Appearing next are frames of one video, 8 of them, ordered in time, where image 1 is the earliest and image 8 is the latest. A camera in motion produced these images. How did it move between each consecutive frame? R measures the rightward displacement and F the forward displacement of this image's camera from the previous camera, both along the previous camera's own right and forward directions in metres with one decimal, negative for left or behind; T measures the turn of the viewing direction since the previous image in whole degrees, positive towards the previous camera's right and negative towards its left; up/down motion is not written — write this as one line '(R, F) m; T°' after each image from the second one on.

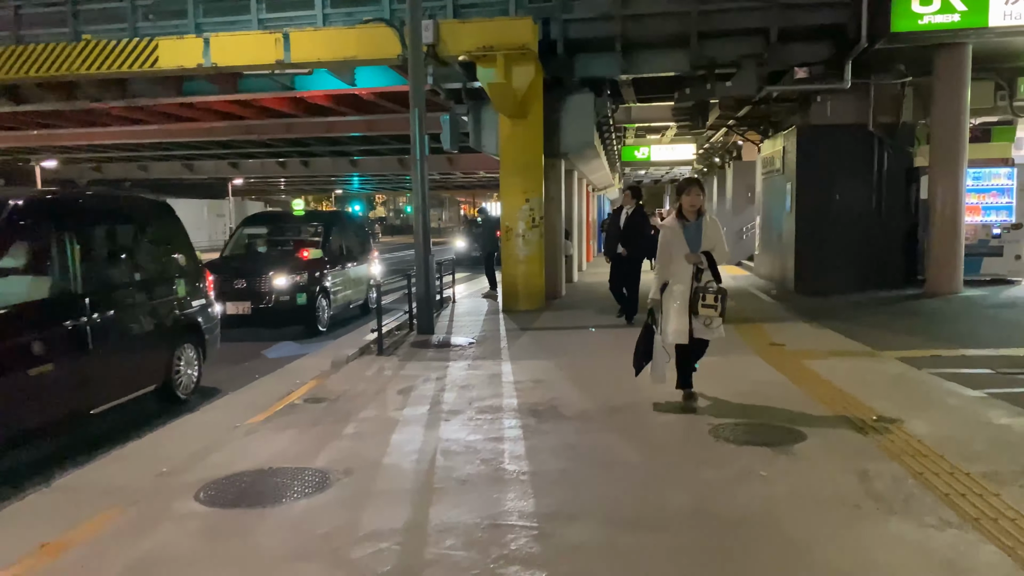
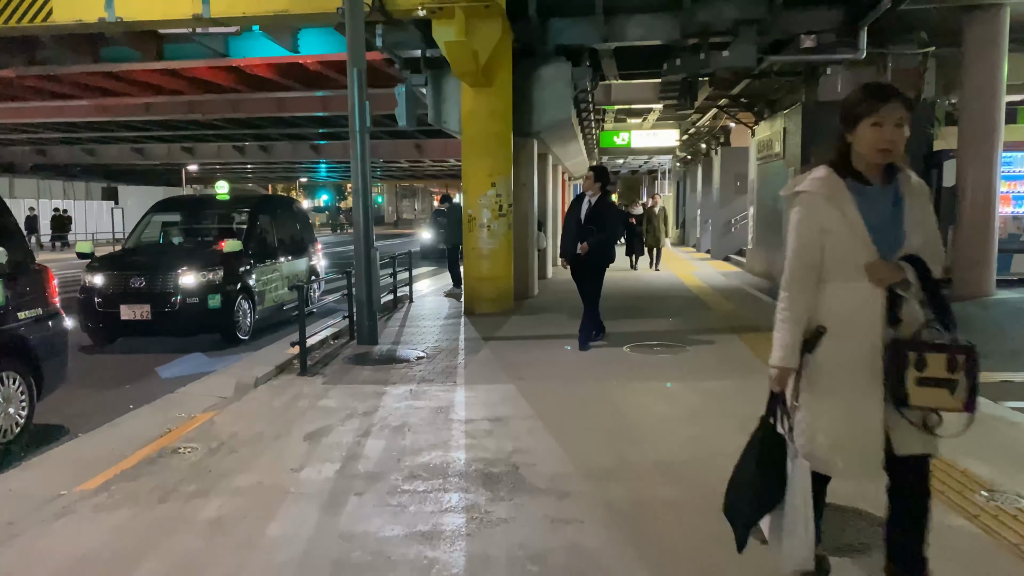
(+0.2, +1.8) m; +2°
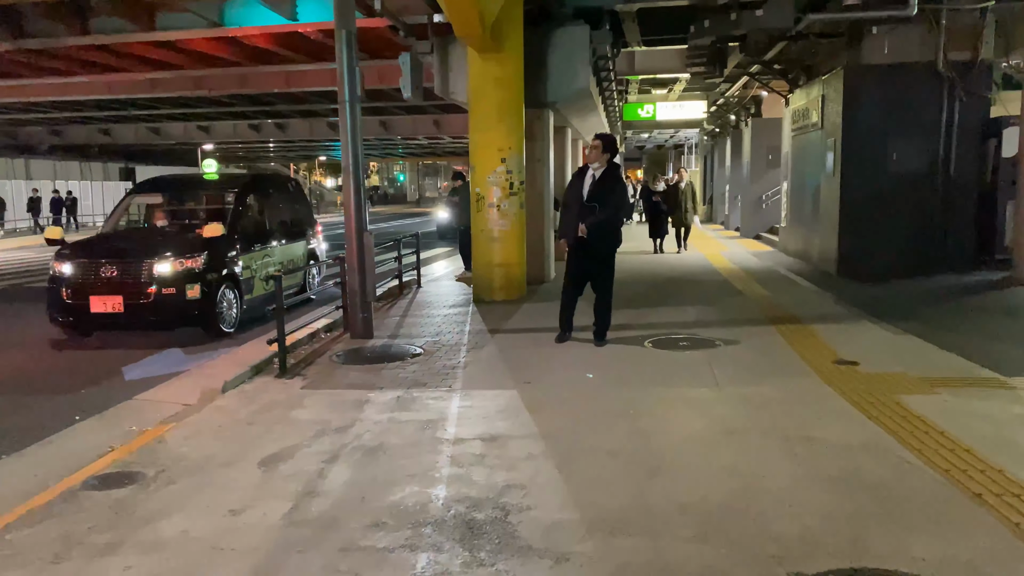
(+0.2, +0.9) m; -2°
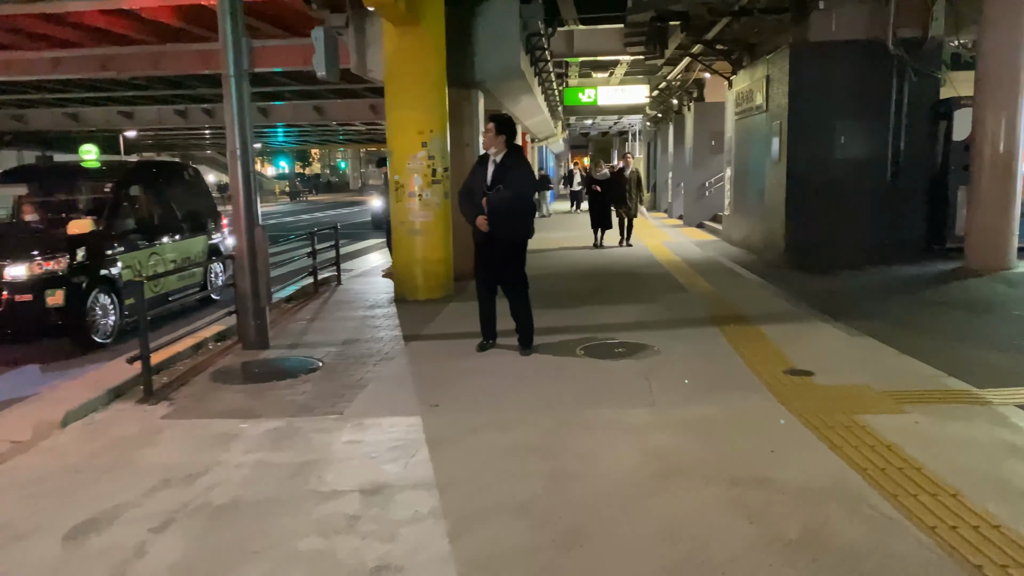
(+0.3, +0.9) m; +4°
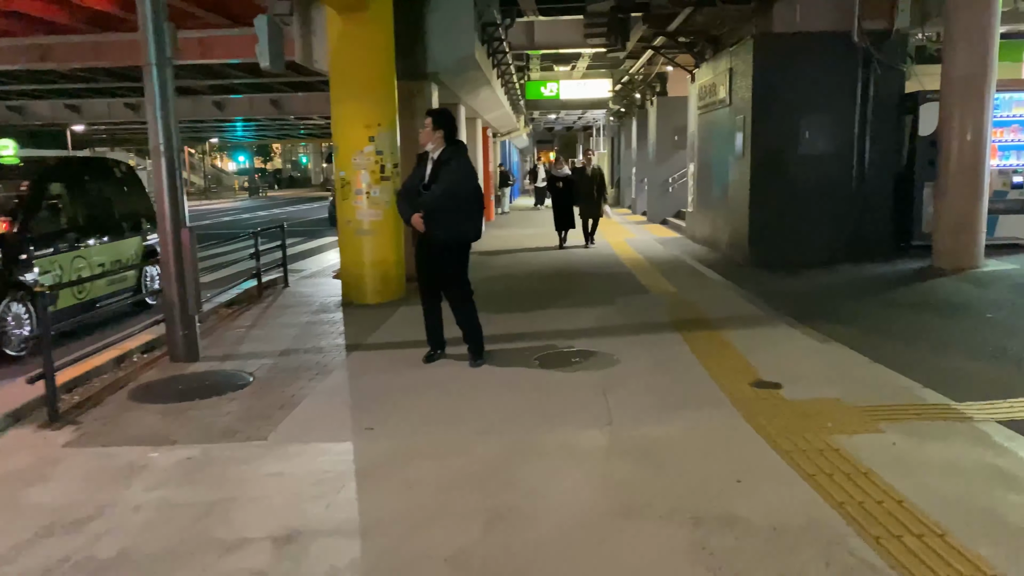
(+0.1, +0.4) m; +2°
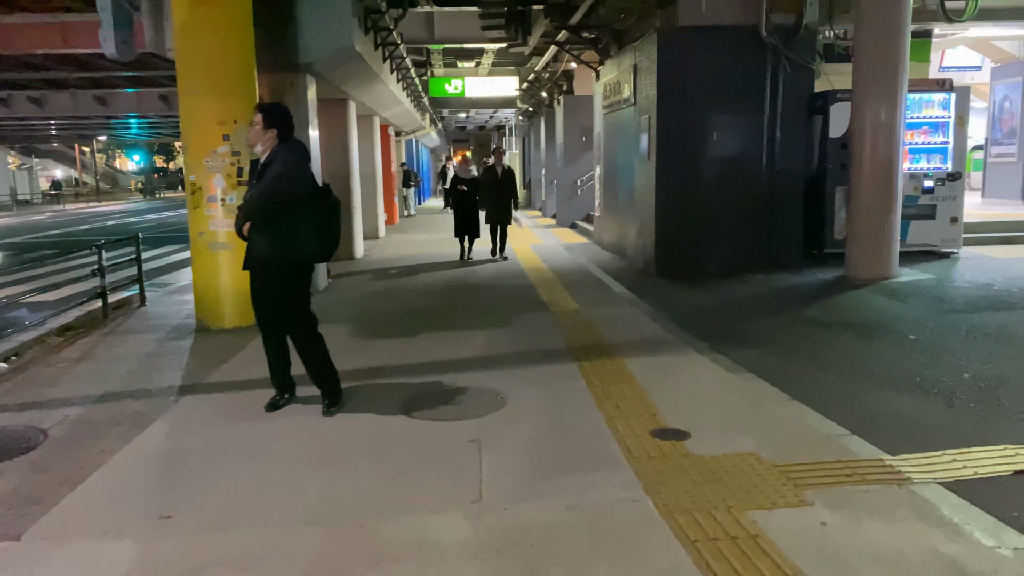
(+0.3, +0.9) m; +6°
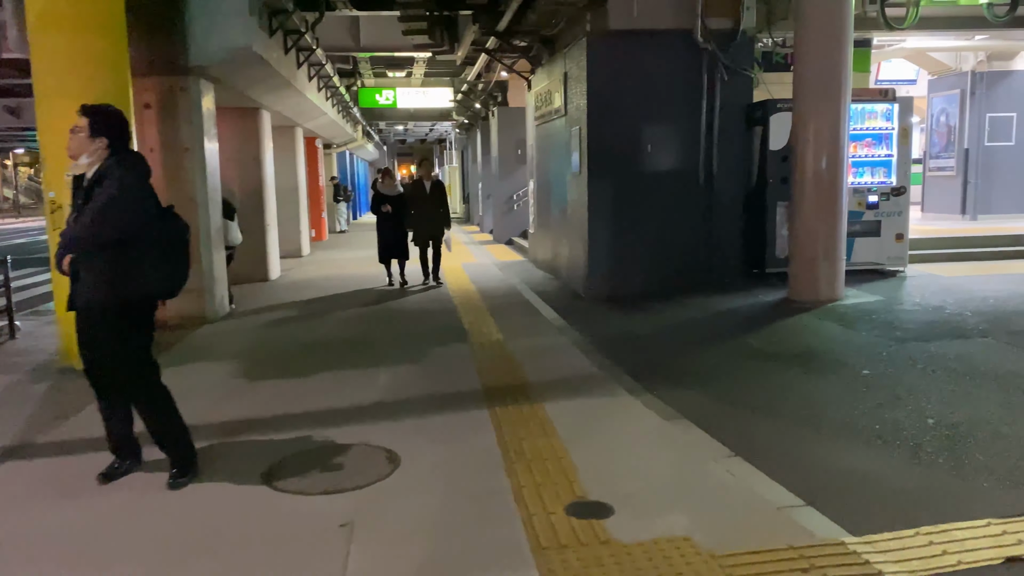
(+0.3, +0.8) m; +4°
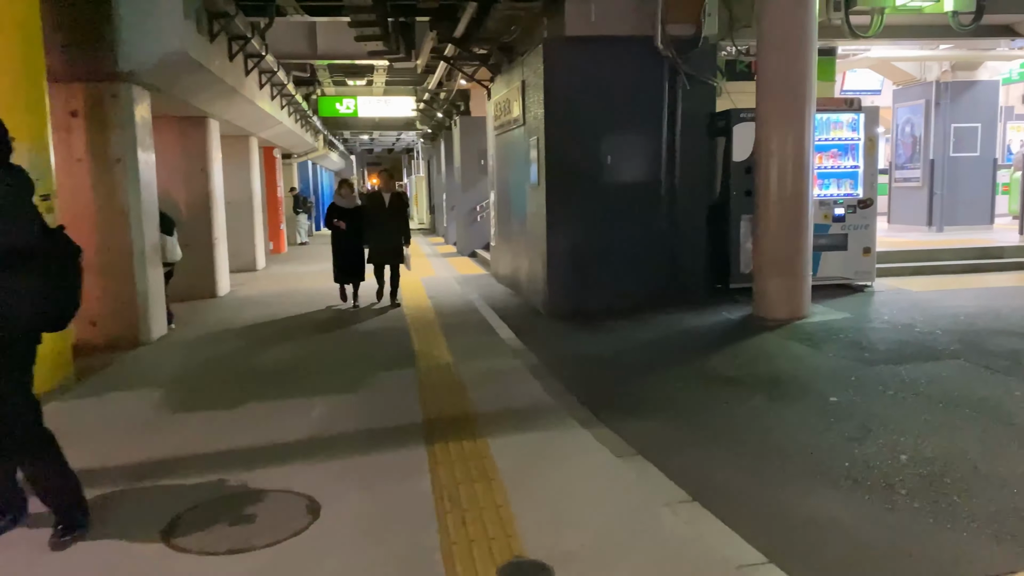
(+0.2, +0.4) m; +2°
